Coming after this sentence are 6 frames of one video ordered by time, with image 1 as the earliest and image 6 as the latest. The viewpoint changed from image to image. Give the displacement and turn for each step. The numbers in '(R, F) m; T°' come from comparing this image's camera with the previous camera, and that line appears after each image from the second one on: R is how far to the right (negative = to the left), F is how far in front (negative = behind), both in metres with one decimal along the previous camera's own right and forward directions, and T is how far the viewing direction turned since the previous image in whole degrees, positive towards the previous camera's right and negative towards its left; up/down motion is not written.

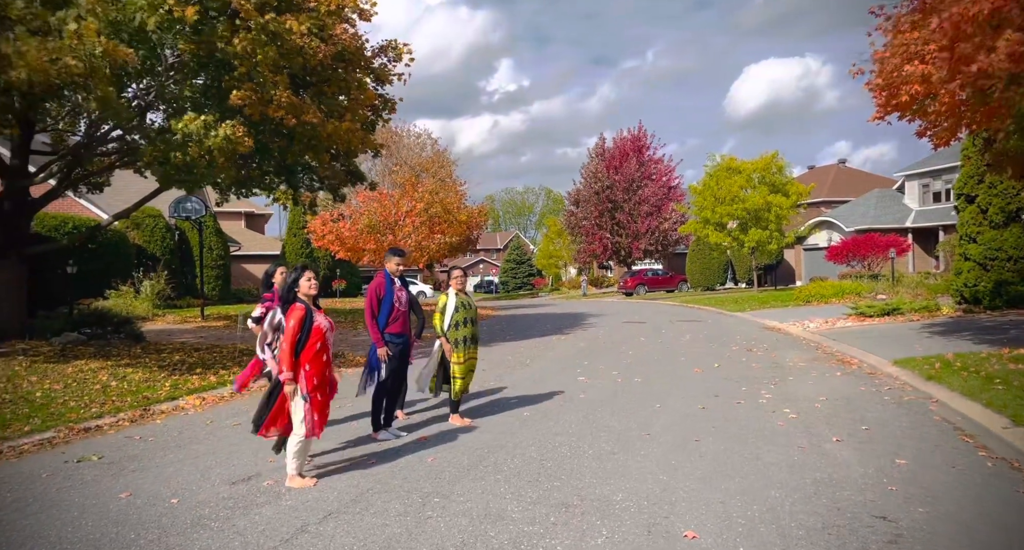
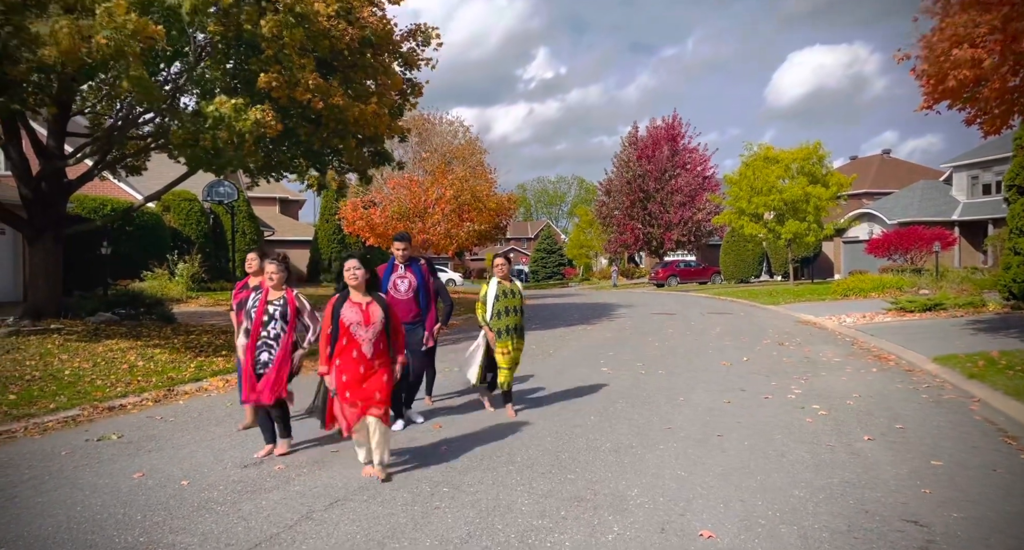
(+0.1, +0.2) m; -3°
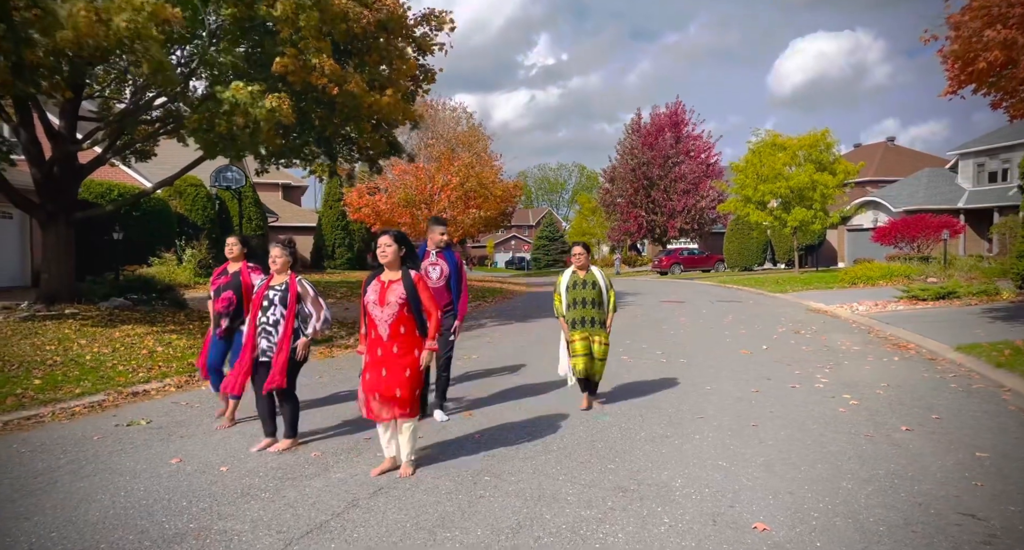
(-0.3, 0.0) m; 0°
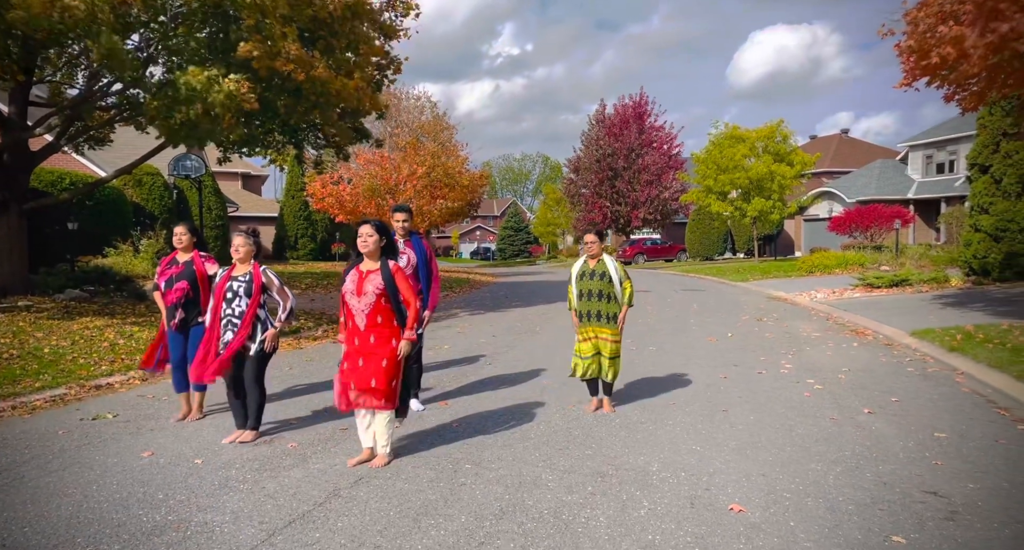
(-0.1, 0.0) m; +3°
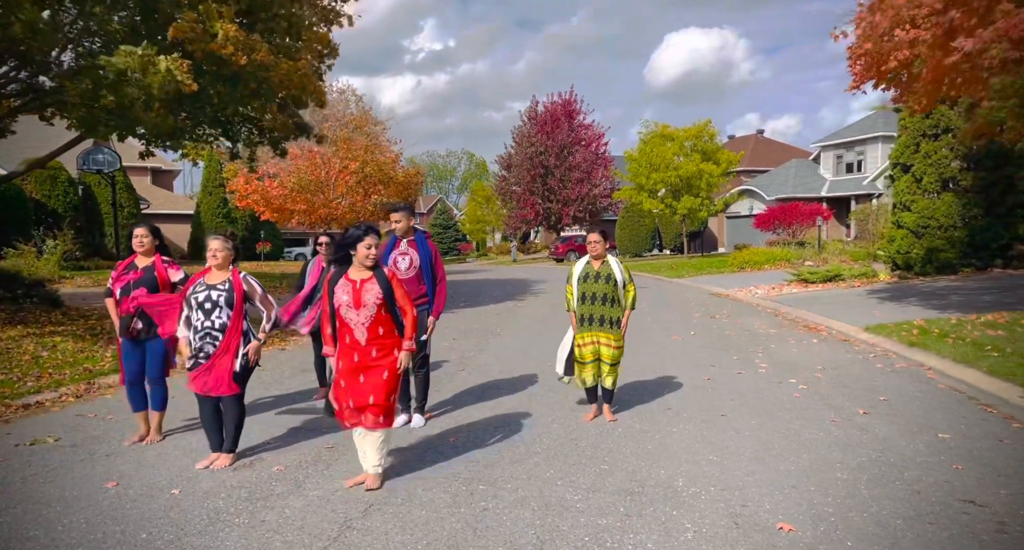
(-0.5, +0.3) m; +6°
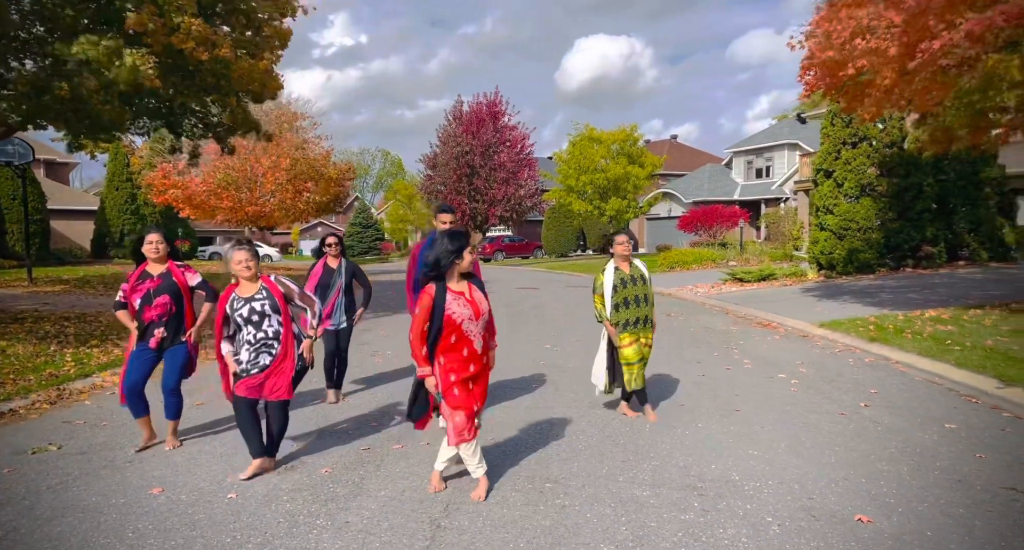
(-0.9, 0.0) m; +7°
